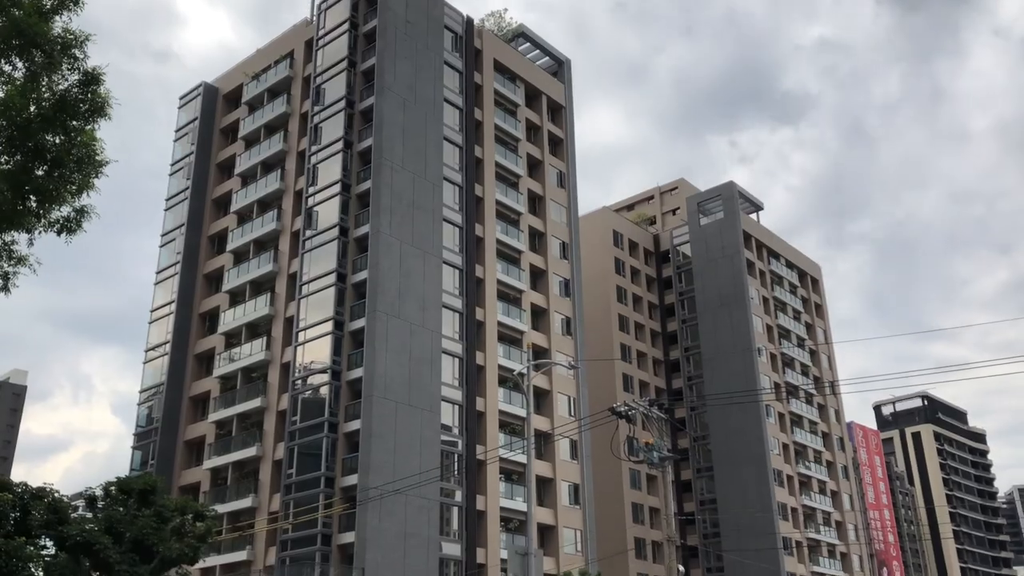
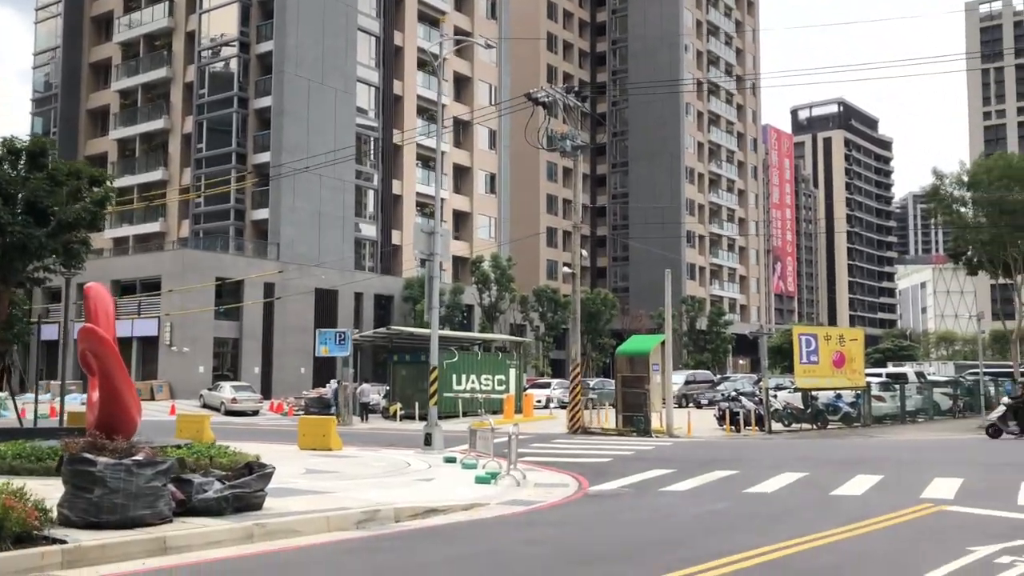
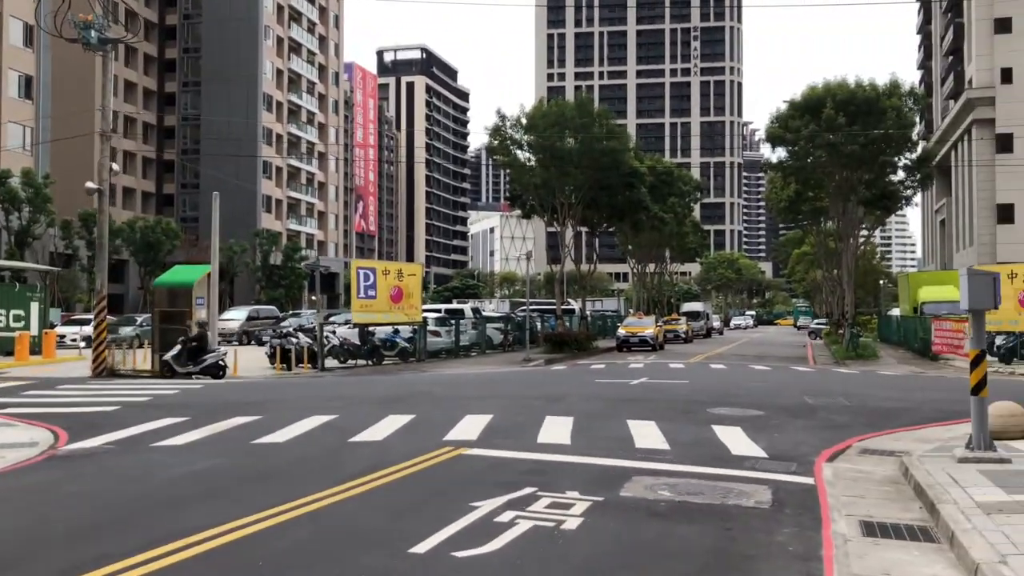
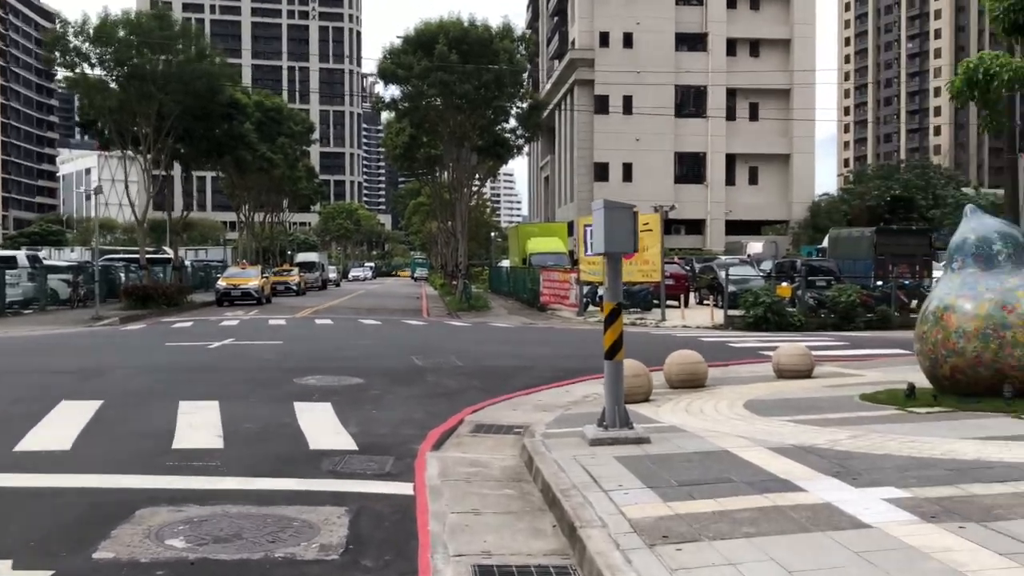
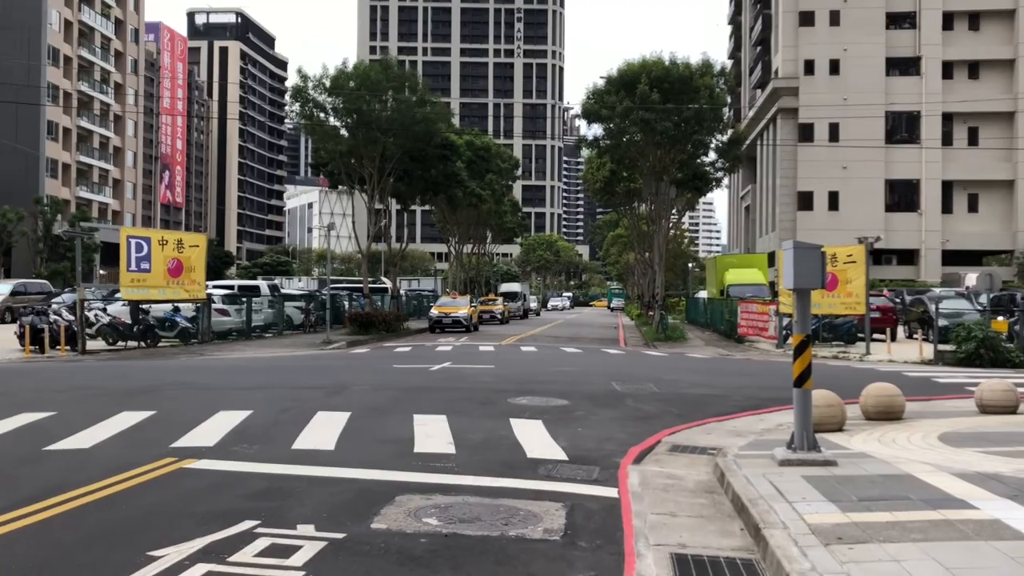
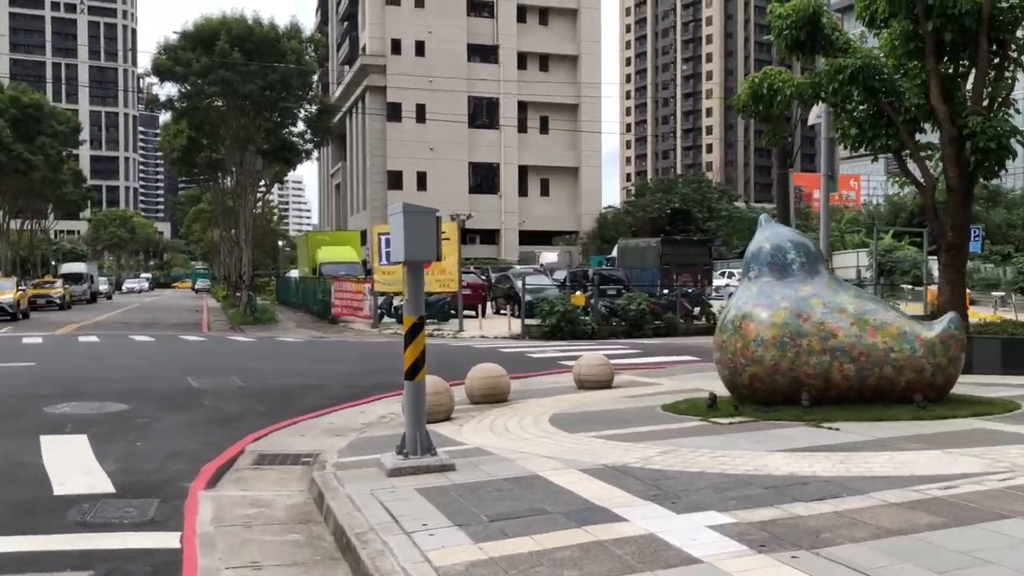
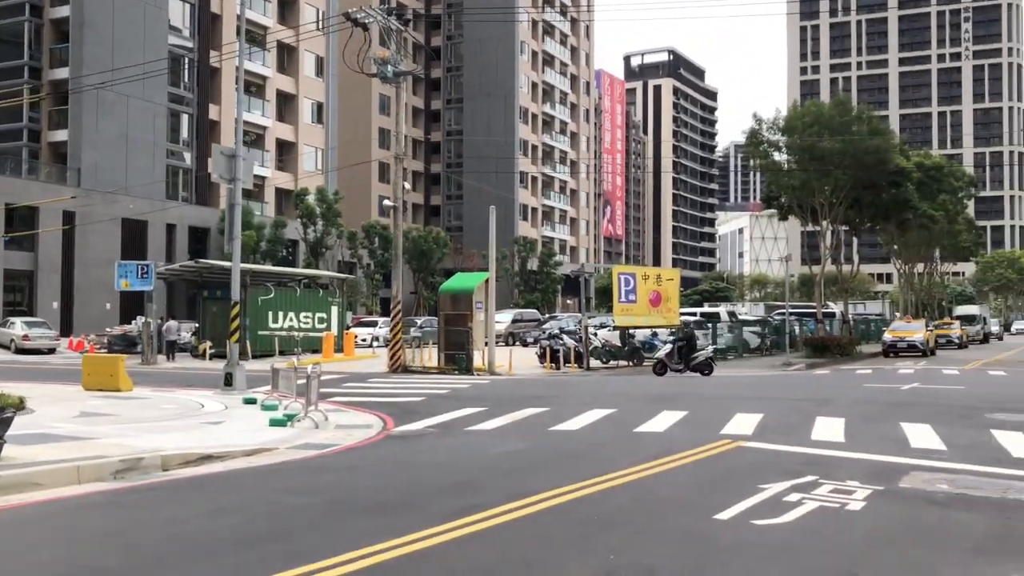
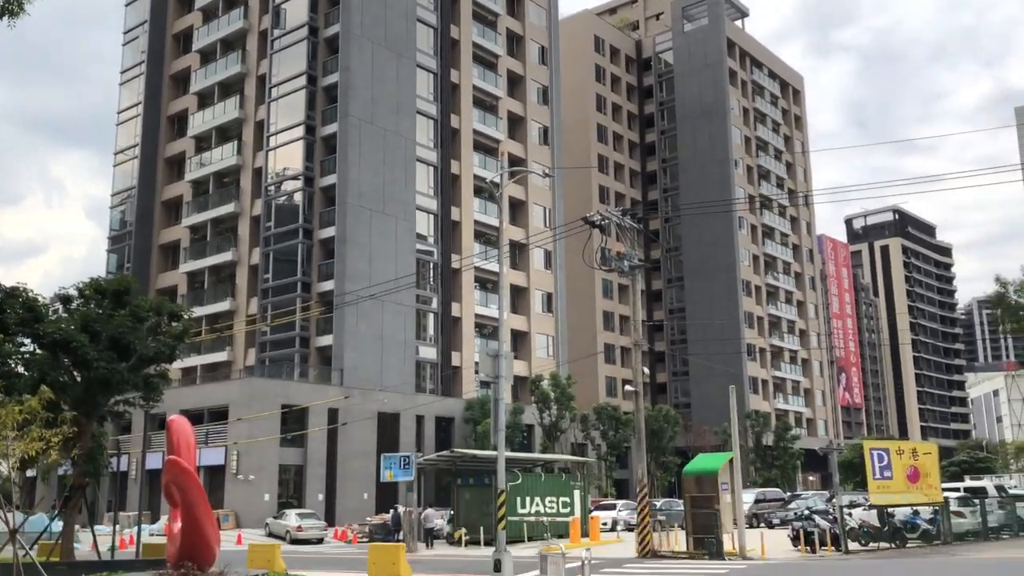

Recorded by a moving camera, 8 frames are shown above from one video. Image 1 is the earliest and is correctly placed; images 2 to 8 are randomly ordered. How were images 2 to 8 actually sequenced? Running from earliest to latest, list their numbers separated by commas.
8, 2, 7, 3, 5, 4, 6
